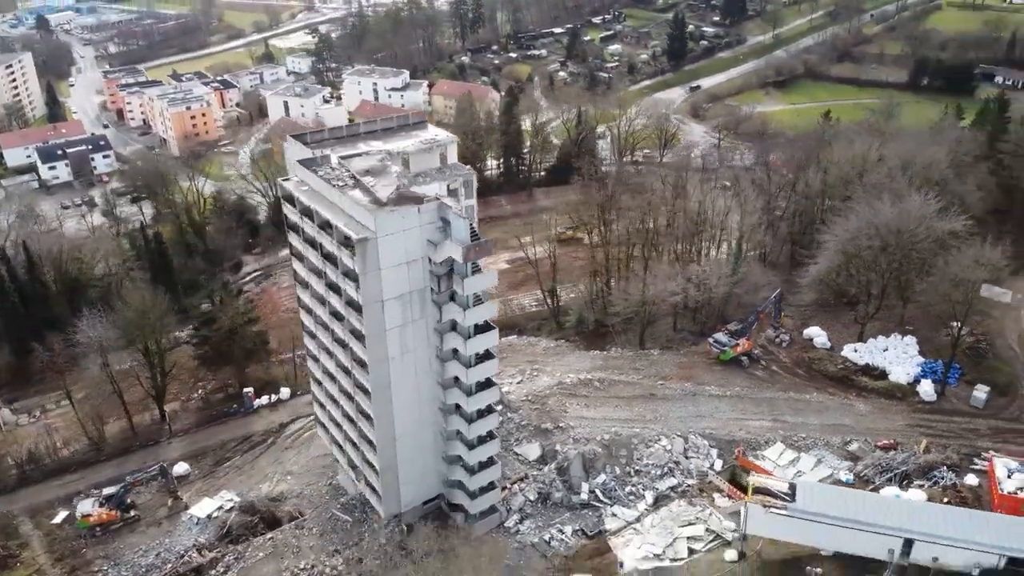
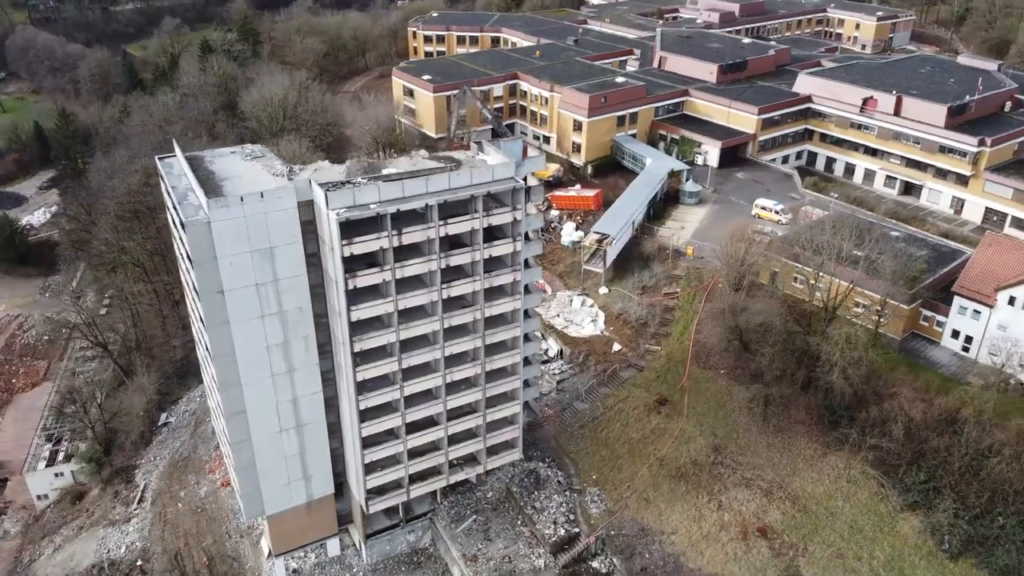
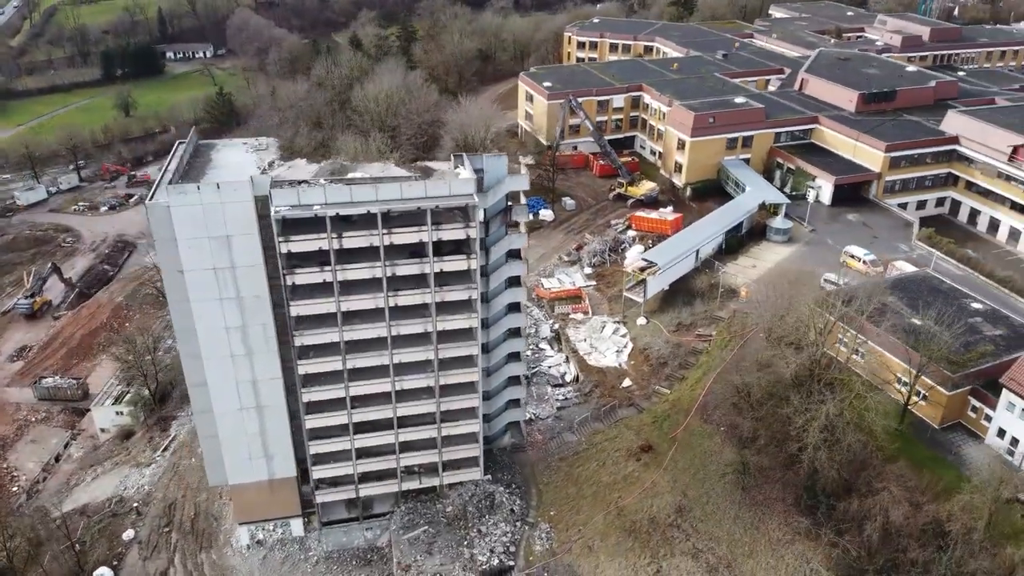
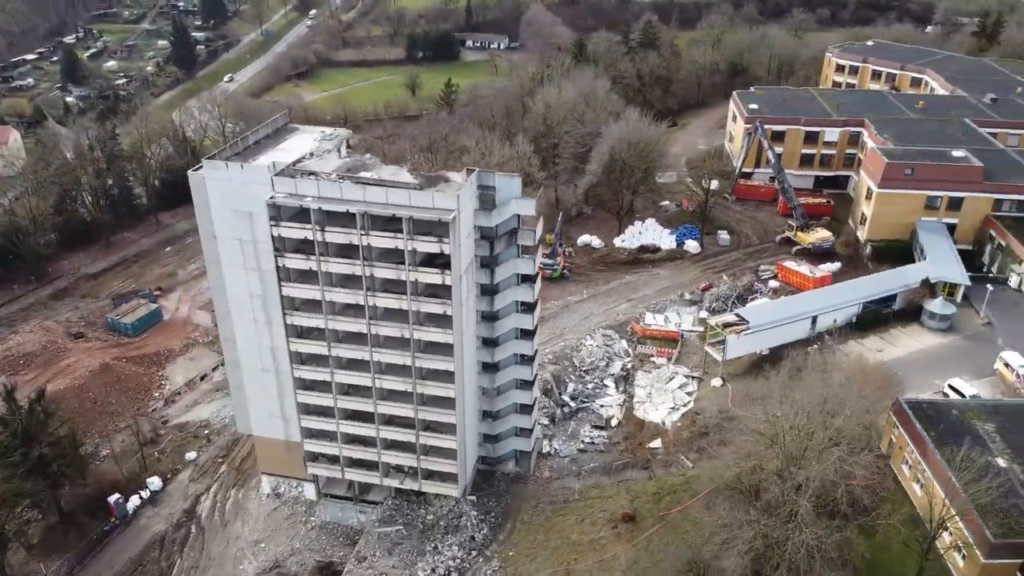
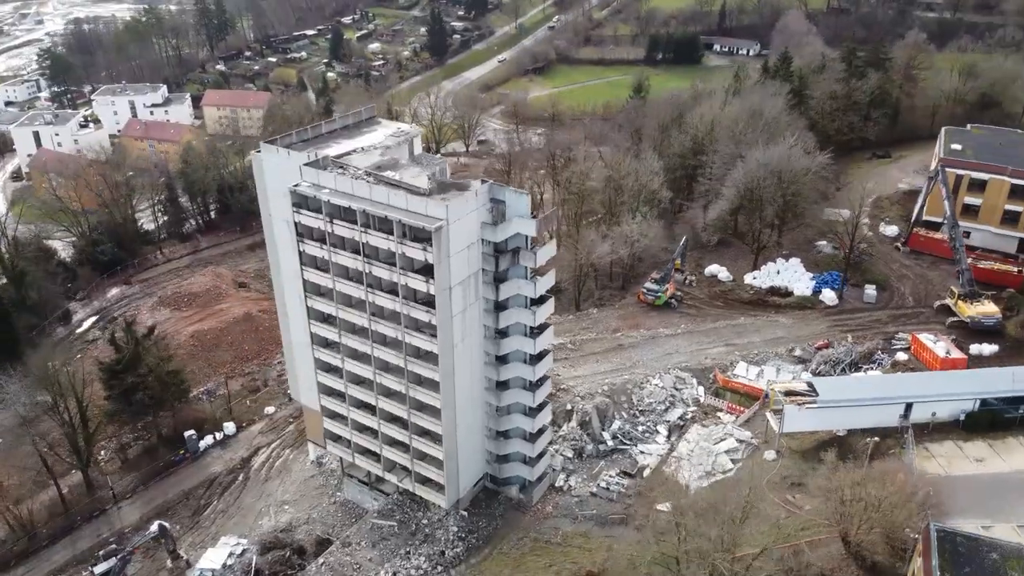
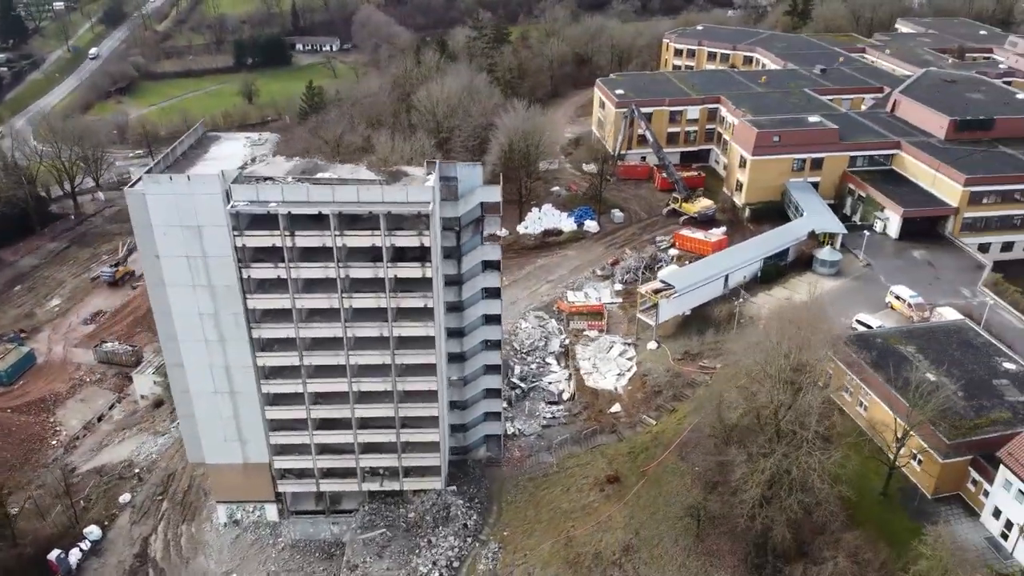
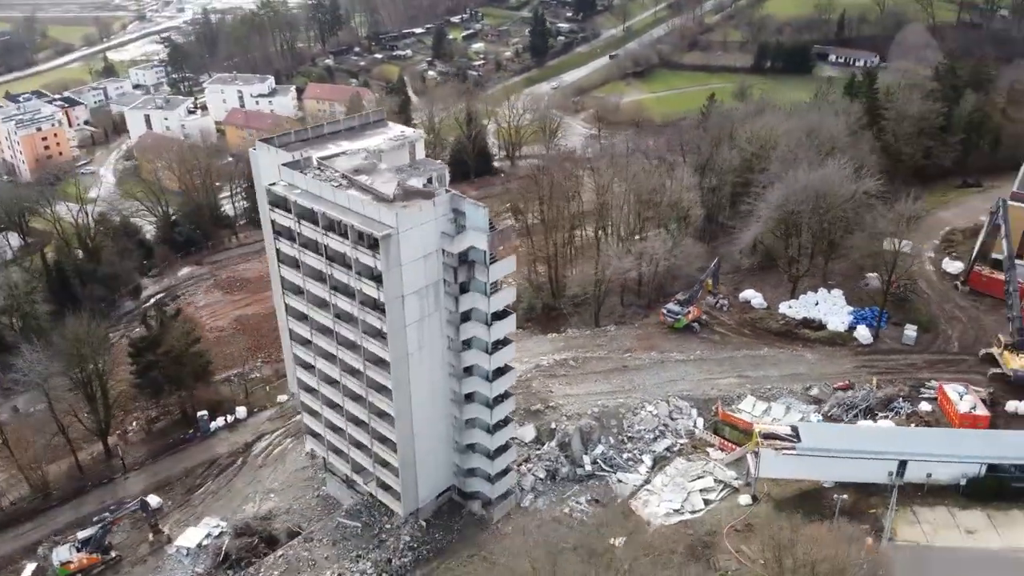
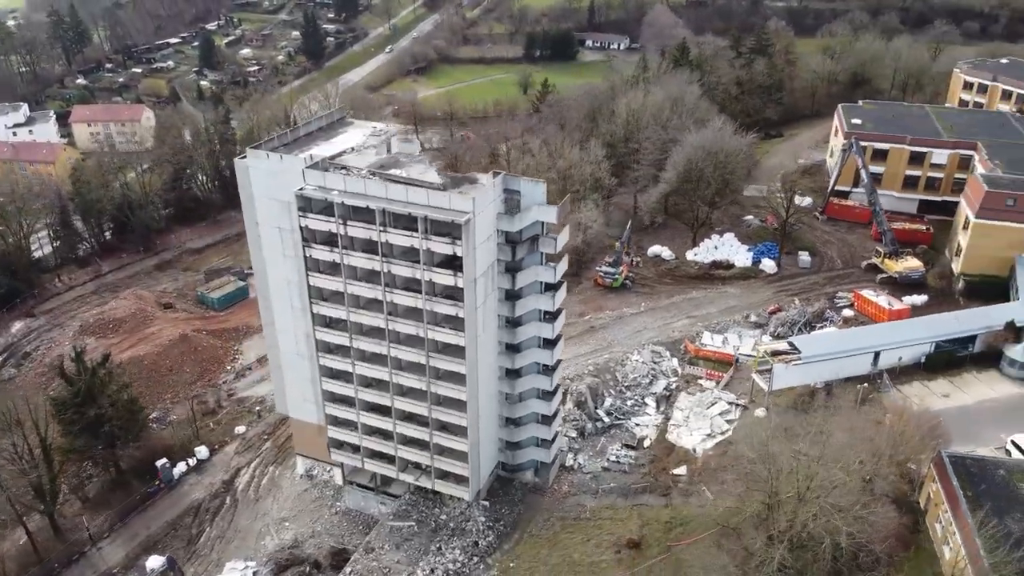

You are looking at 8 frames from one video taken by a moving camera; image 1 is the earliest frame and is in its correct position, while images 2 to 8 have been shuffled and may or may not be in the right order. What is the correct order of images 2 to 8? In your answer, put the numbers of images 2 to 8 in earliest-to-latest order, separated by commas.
7, 5, 8, 4, 6, 3, 2
